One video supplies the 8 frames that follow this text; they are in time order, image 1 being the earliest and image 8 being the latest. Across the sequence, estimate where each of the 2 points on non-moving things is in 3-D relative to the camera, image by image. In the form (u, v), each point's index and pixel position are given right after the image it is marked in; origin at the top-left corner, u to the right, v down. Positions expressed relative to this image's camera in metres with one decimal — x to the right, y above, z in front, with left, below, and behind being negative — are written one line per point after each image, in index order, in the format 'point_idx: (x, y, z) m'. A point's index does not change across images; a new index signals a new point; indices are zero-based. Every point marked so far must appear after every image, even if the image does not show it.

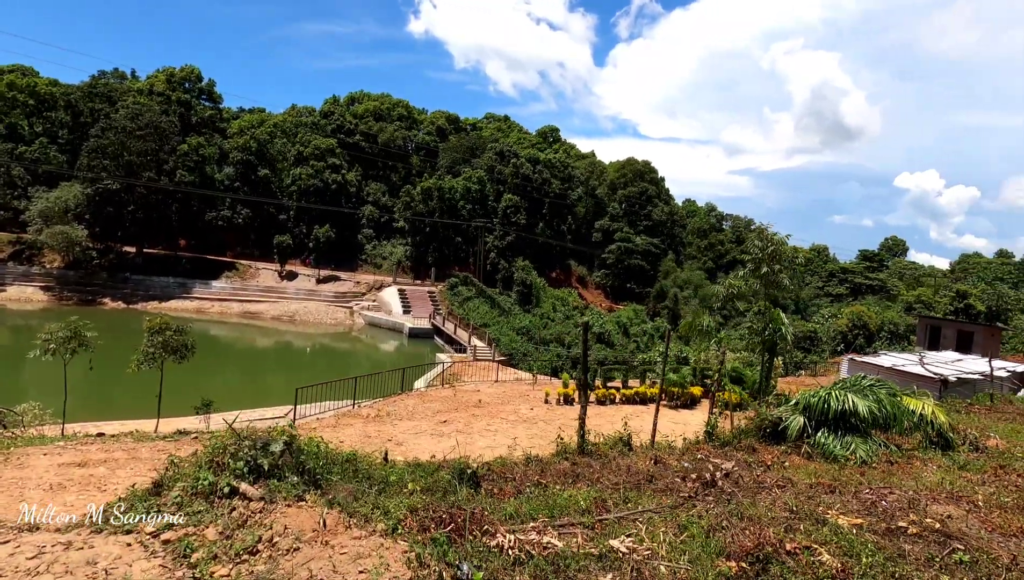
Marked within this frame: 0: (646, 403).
0: (+3.6, -3.0, +14.0) m
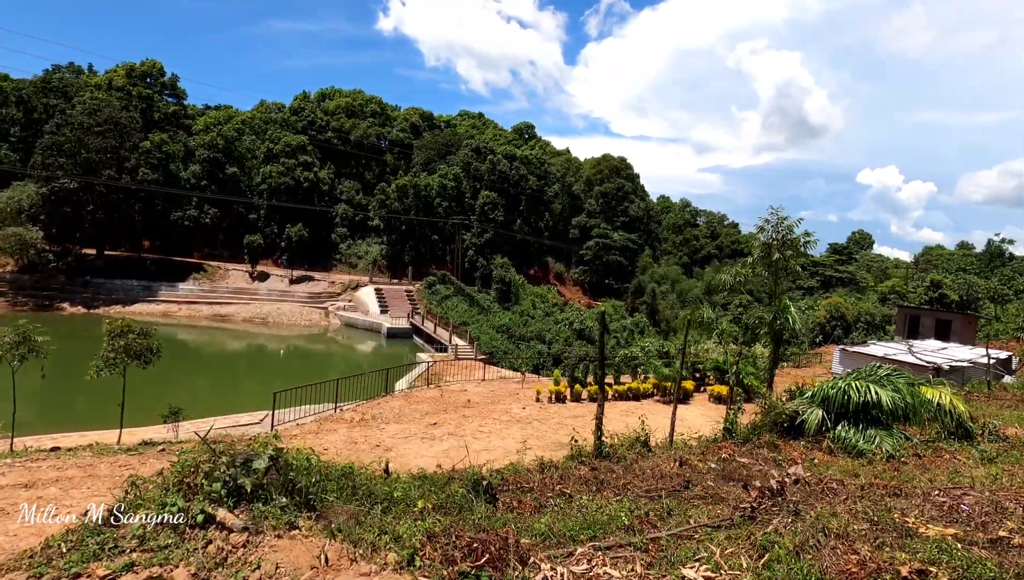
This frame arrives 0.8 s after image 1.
0: (+3.3, -2.8, +13.7) m
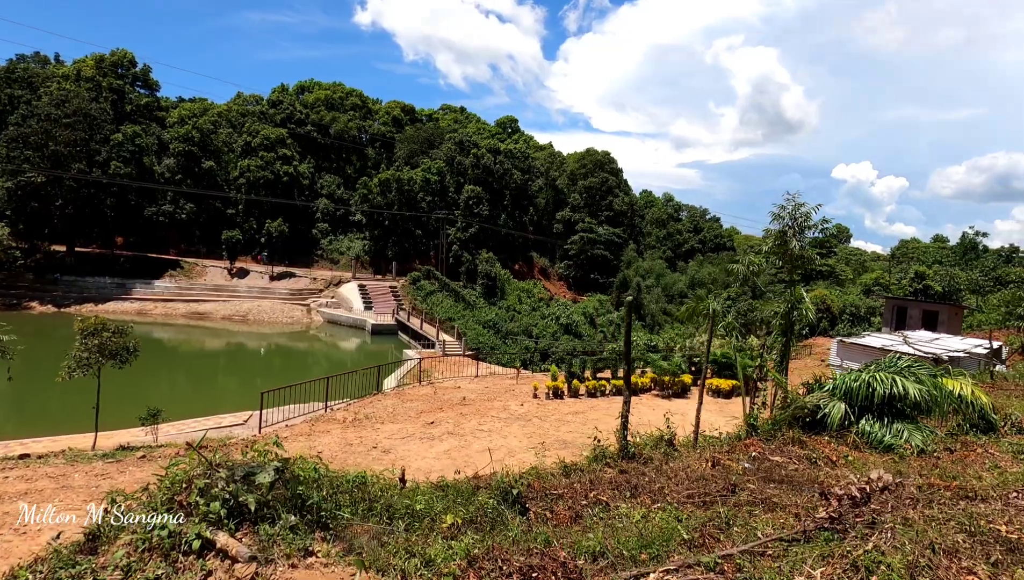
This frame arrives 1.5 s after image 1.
0: (+3.2, -2.6, +13.4) m
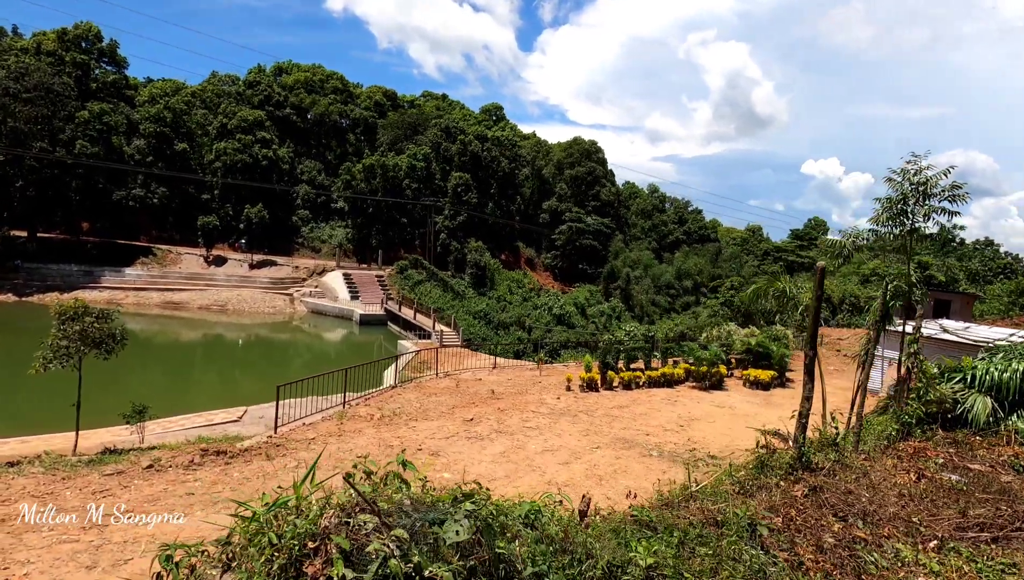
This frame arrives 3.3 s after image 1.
0: (+3.8, -2.2, +12.5) m
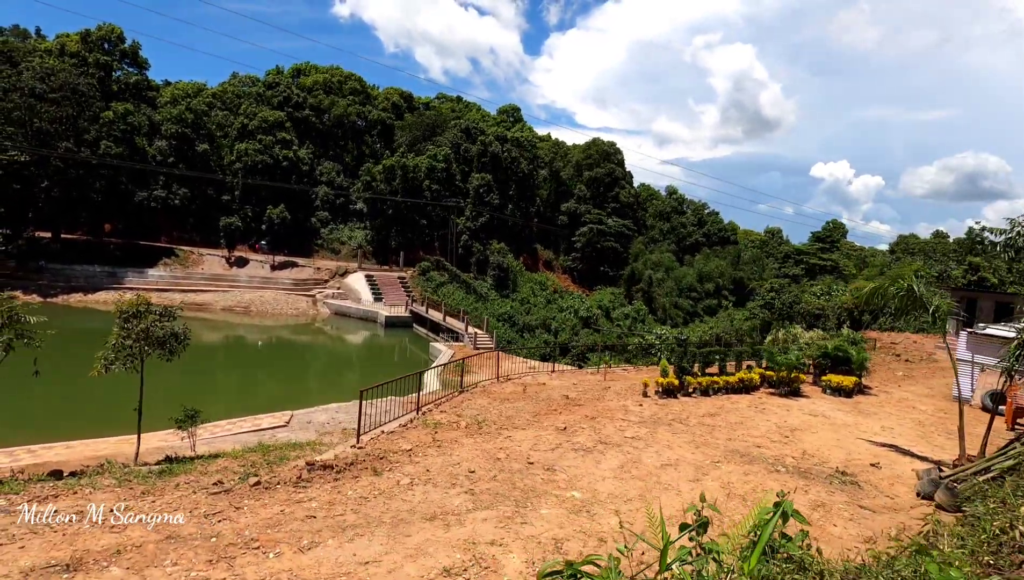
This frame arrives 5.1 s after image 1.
0: (+5.3, -2.2, +11.7) m
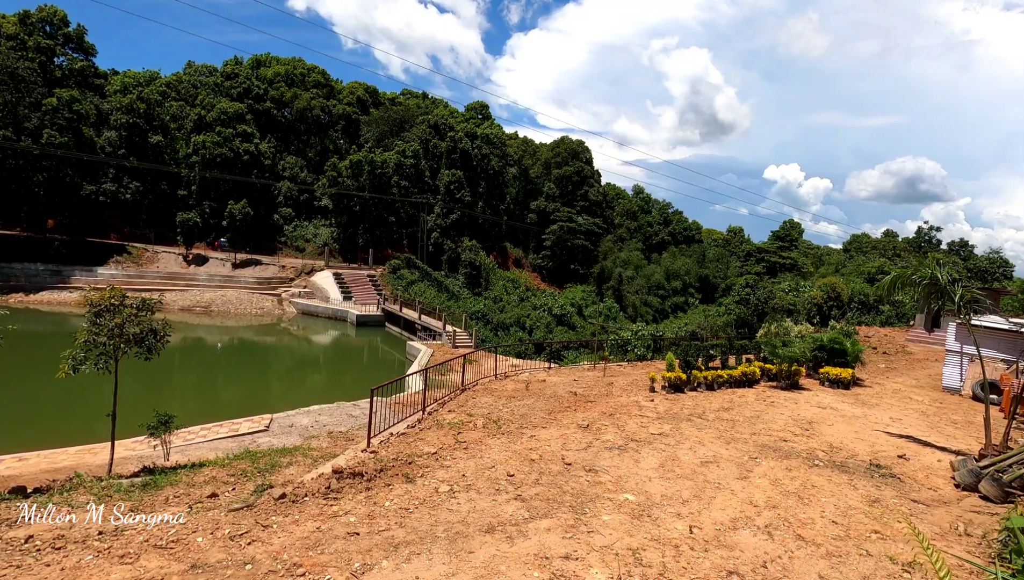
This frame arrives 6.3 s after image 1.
0: (+5.3, -2.1, +11.6) m
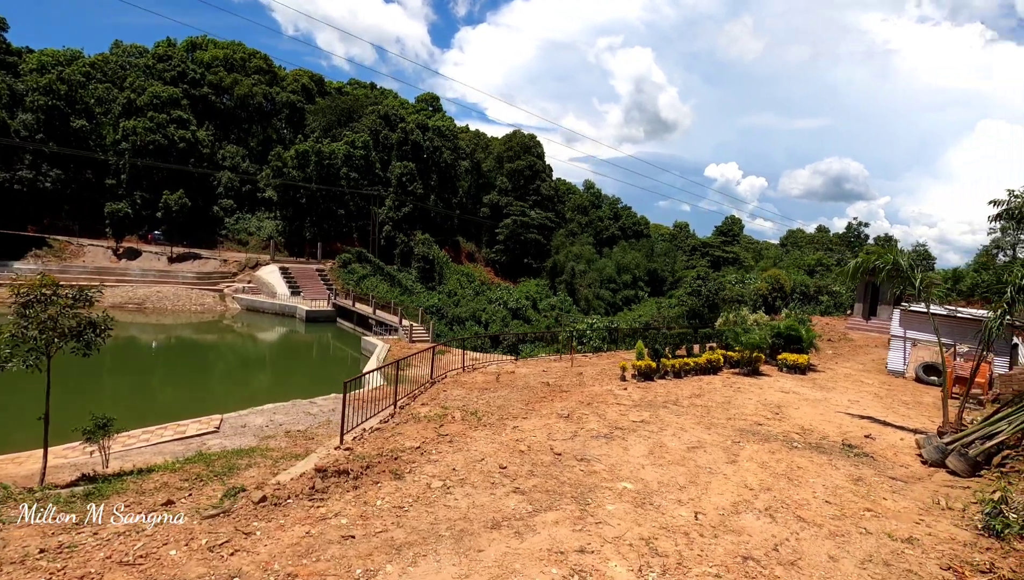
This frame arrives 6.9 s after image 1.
0: (+4.6, -1.8, +11.8) m
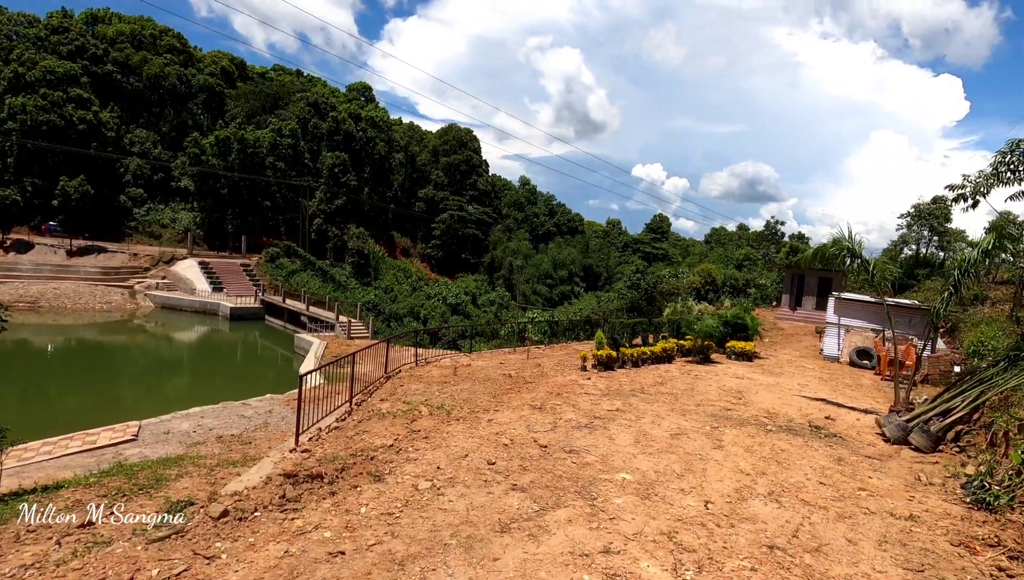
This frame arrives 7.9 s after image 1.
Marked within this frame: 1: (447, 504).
0: (+3.6, -1.6, +11.9) m
1: (-0.4, -1.4, +3.5) m
